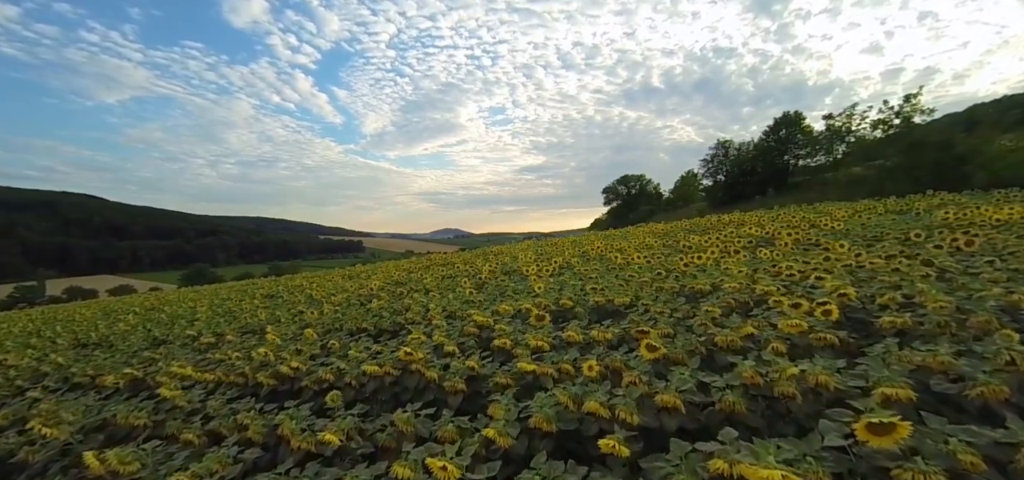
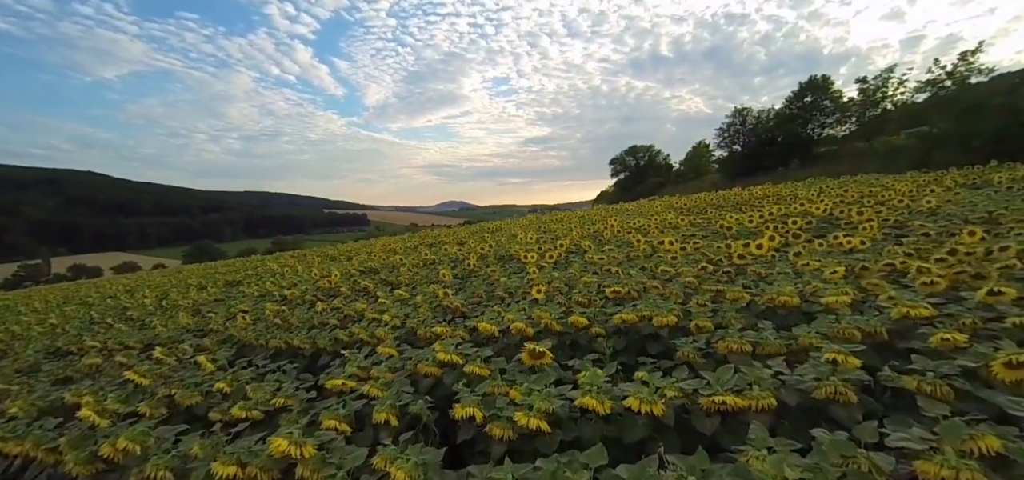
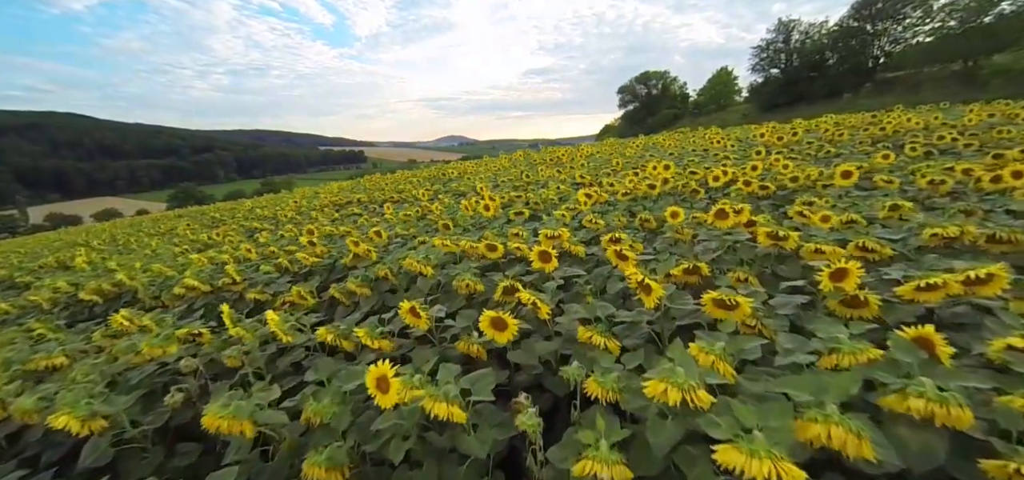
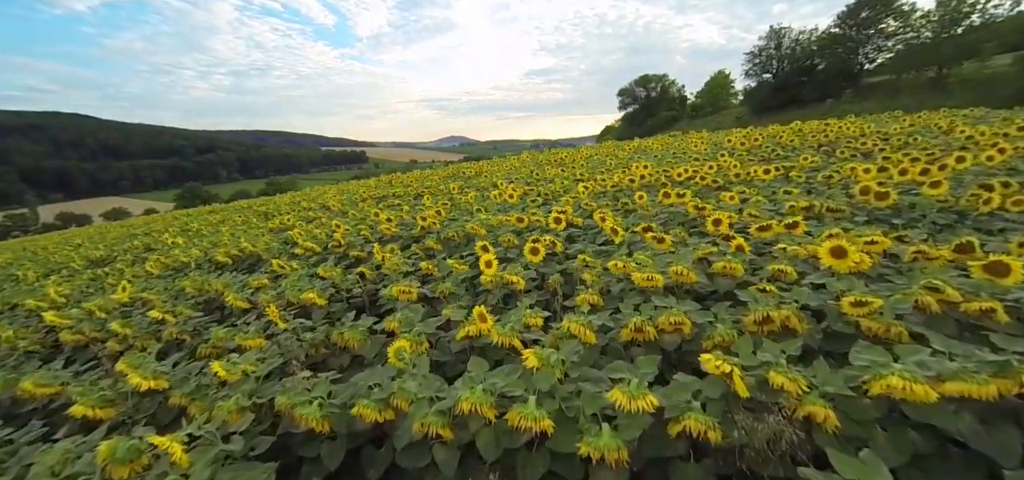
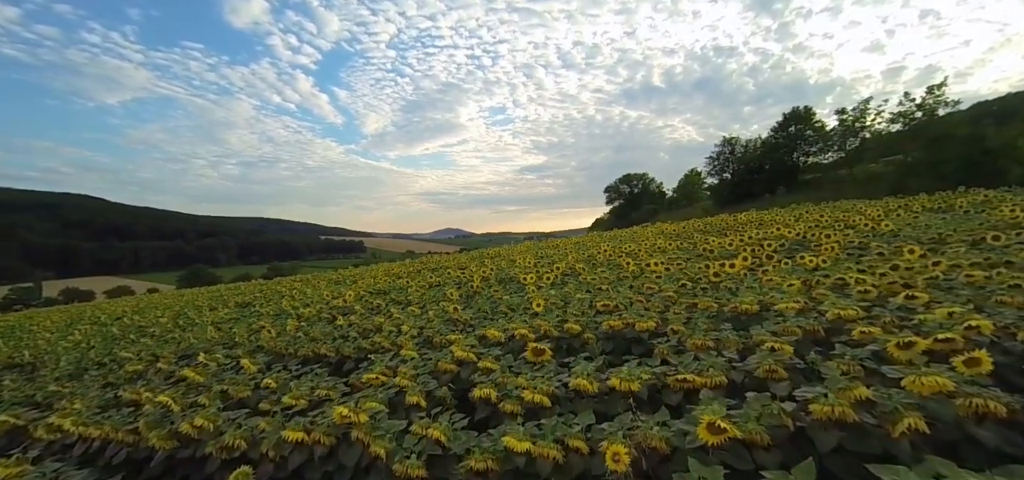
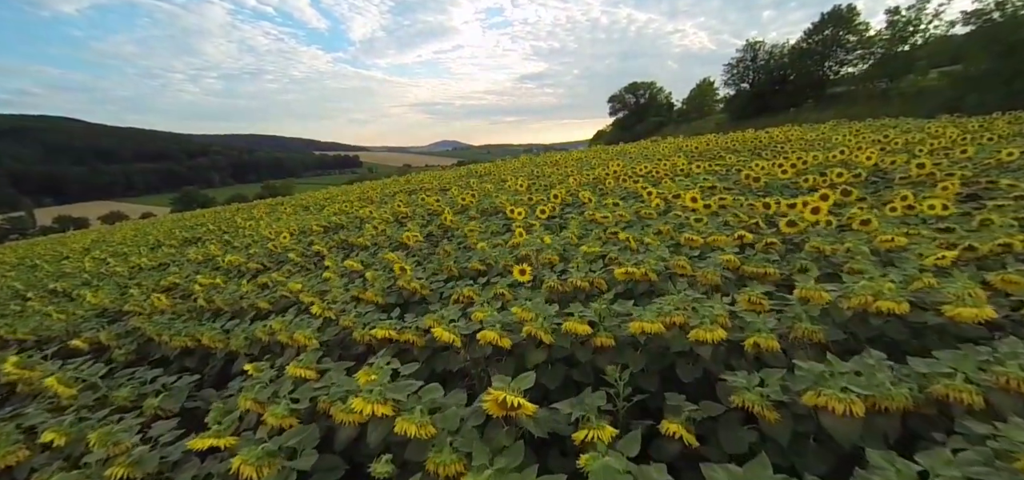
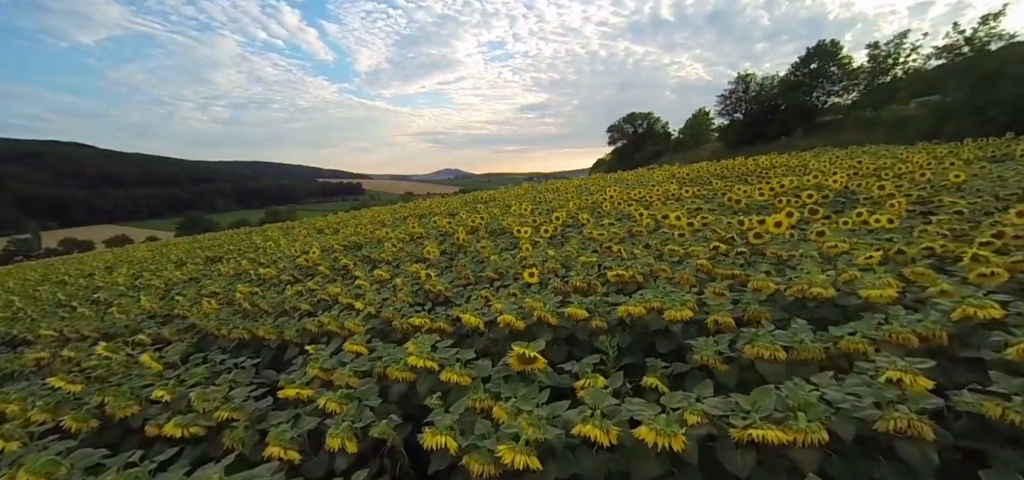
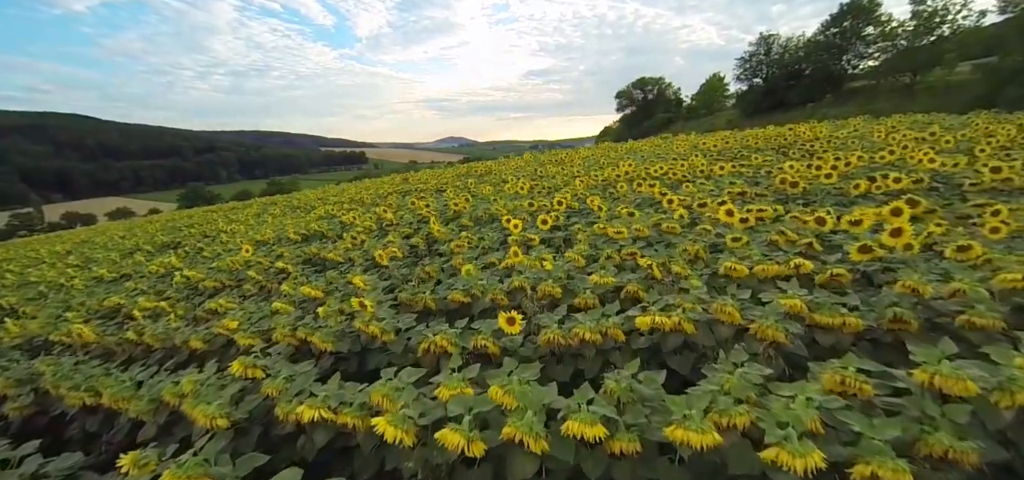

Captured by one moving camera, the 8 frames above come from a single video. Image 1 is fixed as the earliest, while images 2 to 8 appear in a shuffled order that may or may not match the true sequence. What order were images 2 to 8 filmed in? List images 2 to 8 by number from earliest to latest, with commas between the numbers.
5, 2, 7, 6, 8, 4, 3
